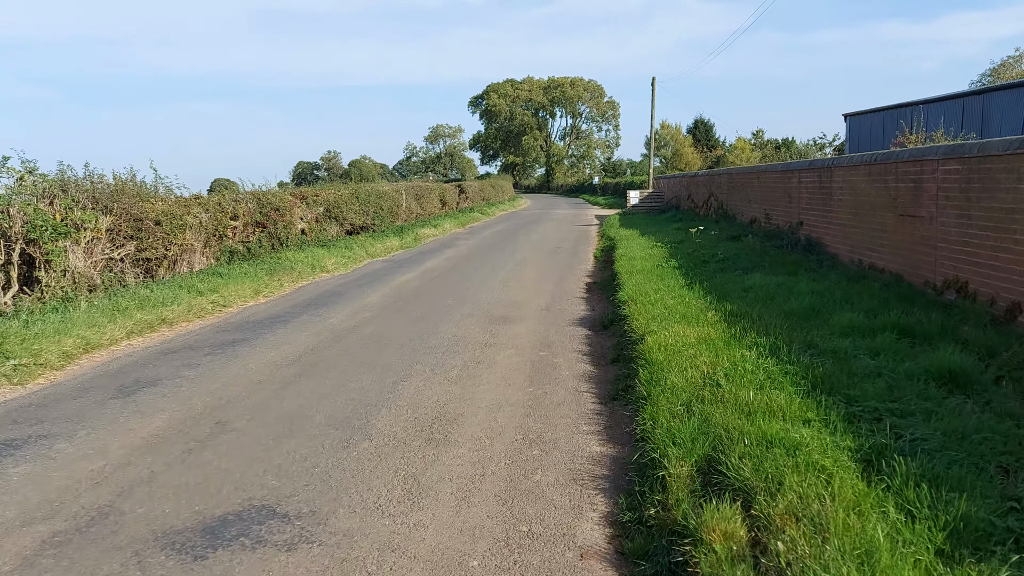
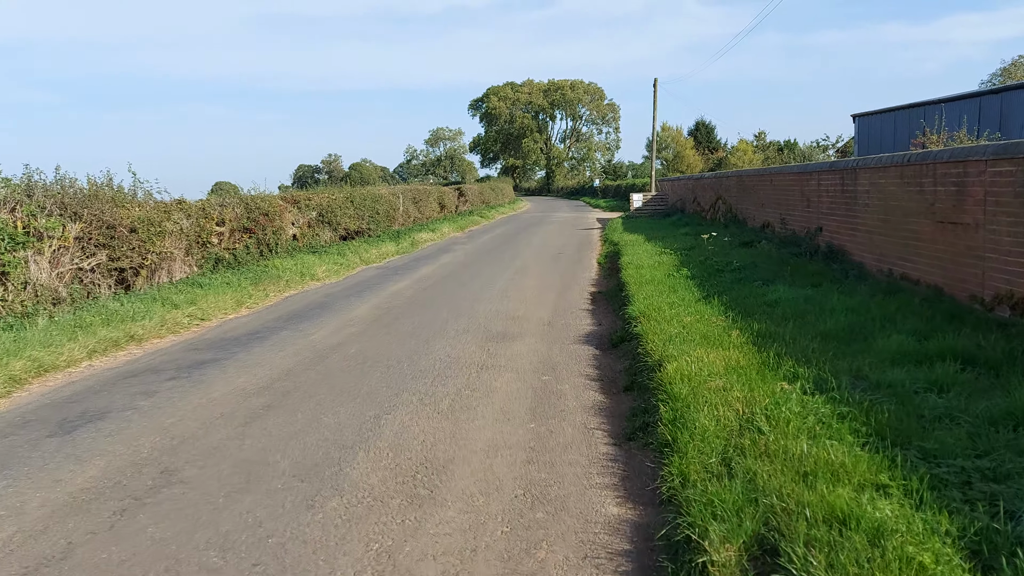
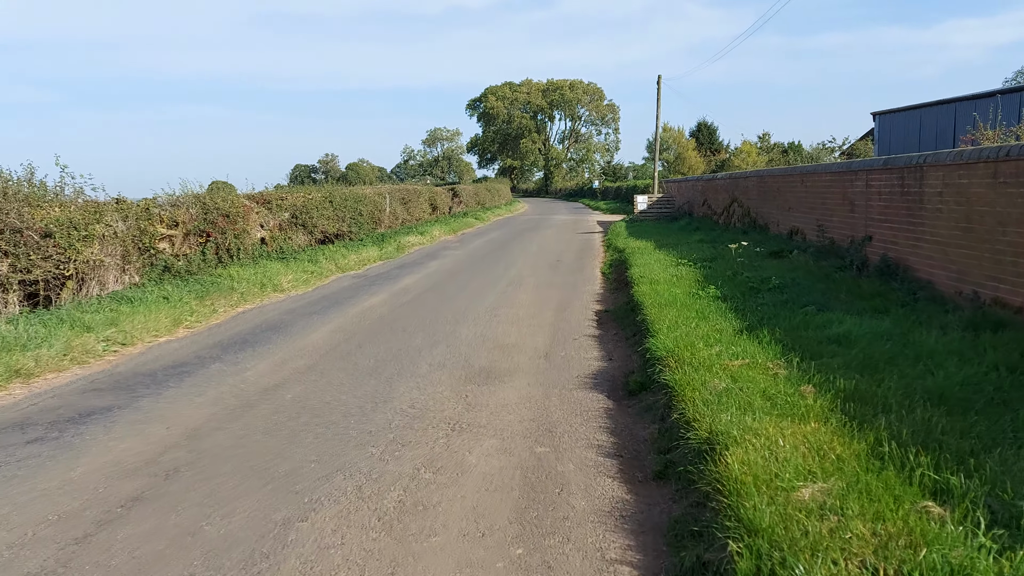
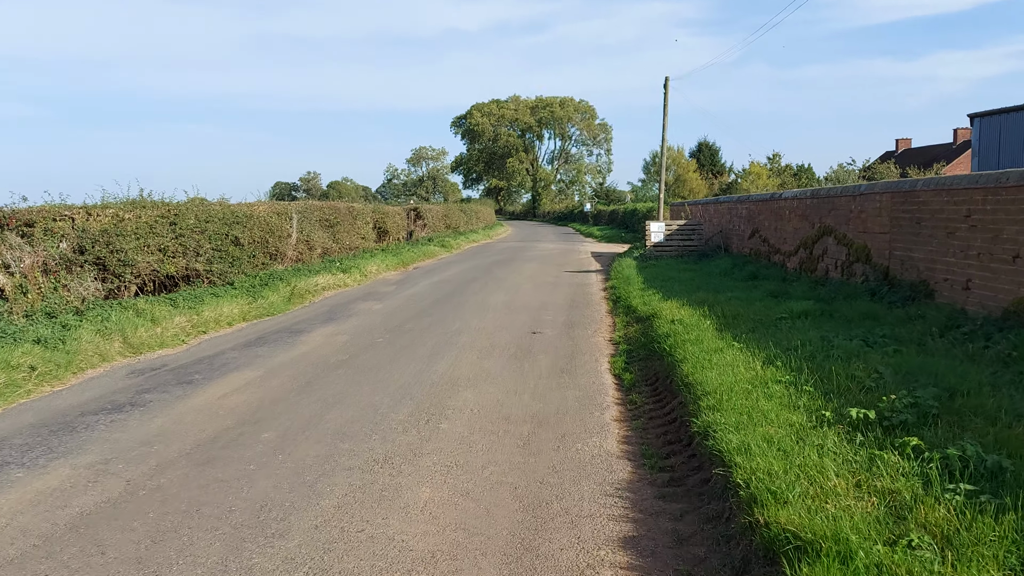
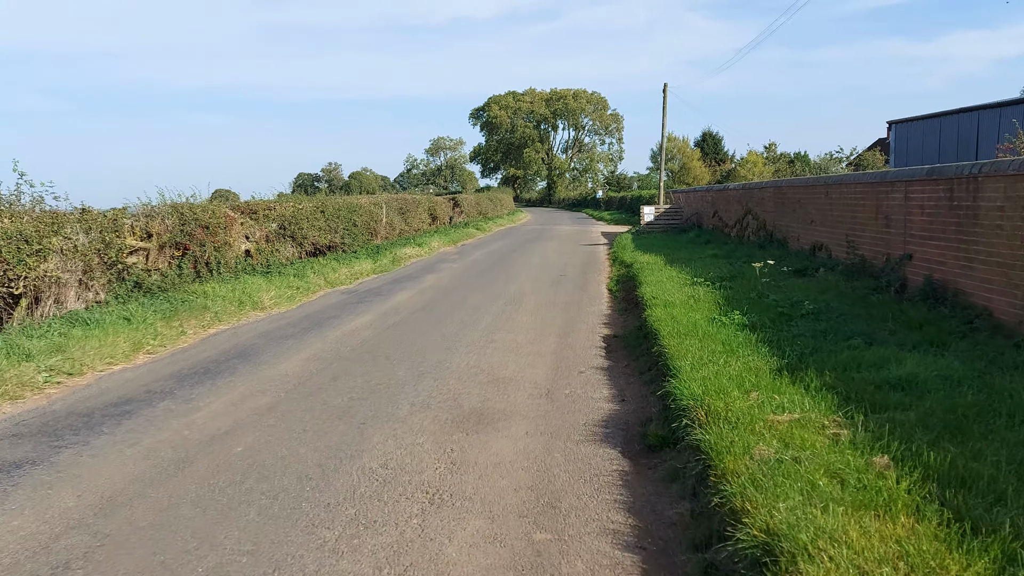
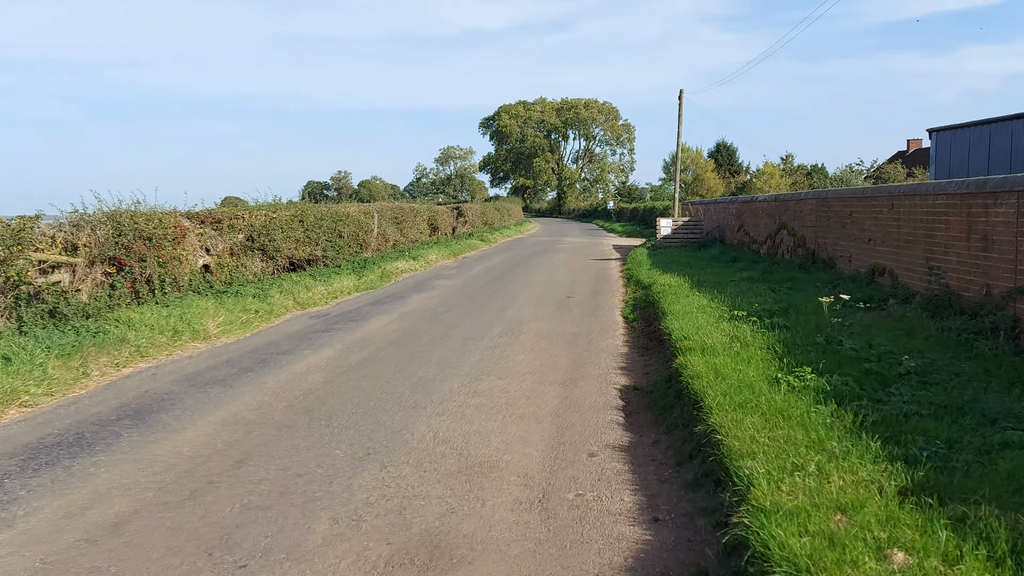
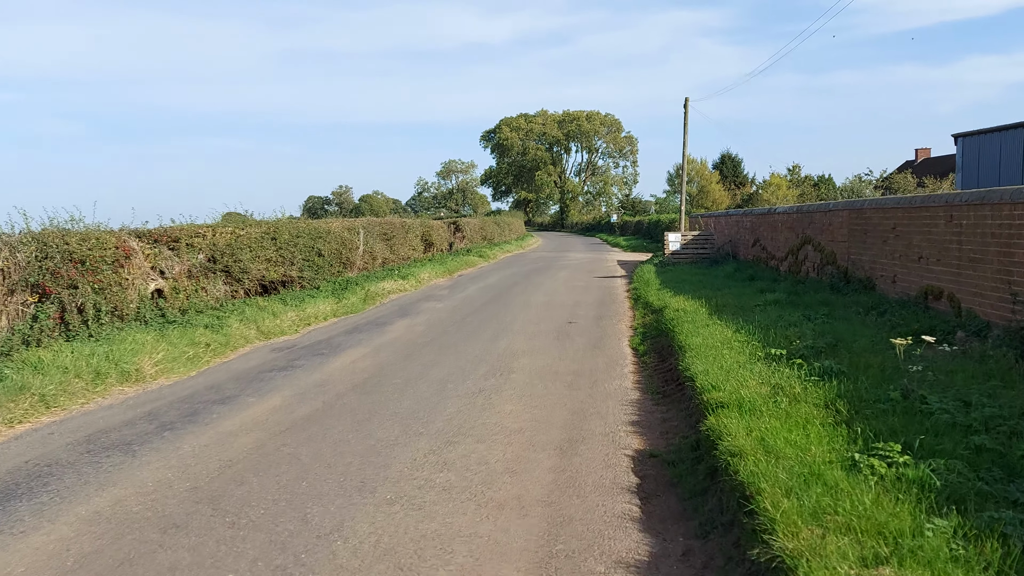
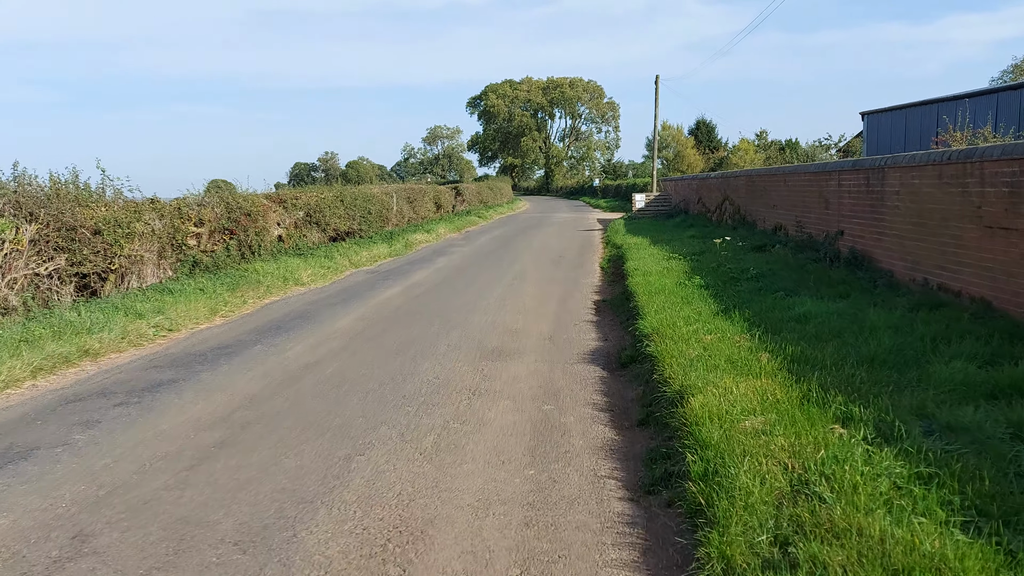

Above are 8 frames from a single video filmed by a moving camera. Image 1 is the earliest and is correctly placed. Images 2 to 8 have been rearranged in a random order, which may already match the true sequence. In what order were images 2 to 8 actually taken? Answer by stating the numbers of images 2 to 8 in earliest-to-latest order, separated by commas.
2, 8, 3, 5, 6, 7, 4
